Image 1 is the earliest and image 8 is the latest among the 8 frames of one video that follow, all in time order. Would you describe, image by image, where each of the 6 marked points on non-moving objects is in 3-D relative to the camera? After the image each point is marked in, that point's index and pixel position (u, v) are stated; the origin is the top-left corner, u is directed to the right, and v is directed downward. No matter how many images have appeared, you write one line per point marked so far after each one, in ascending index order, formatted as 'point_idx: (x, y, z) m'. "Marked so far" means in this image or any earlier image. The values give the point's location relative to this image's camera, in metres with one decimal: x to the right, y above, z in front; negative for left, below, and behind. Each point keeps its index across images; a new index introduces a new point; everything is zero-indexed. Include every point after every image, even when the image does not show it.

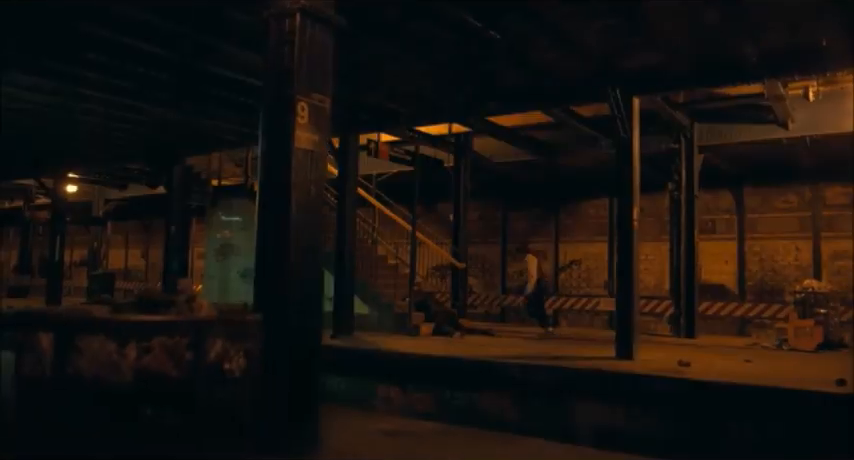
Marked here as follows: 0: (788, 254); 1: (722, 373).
0: (+8.0, -0.5, +17.8) m
1: (+3.6, -1.7, +9.8) m
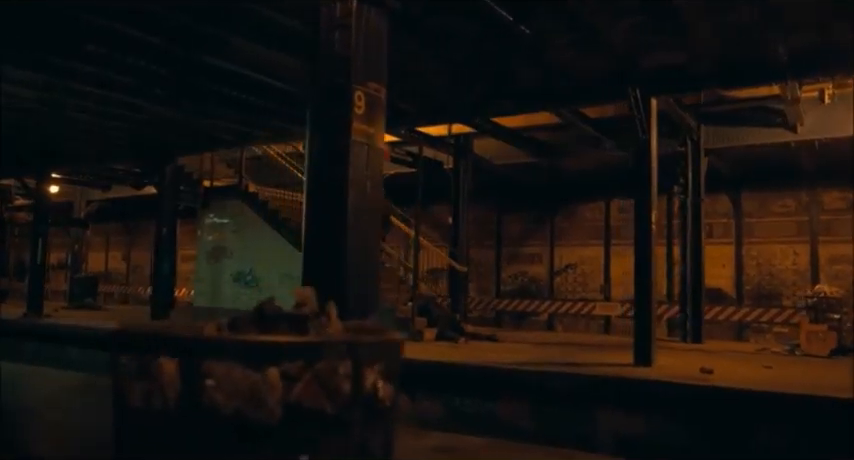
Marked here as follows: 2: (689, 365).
0: (+8.0, -0.6, +17.7) m
1: (+3.8, -1.8, +9.5) m
2: (+3.3, -1.7, +10.1) m
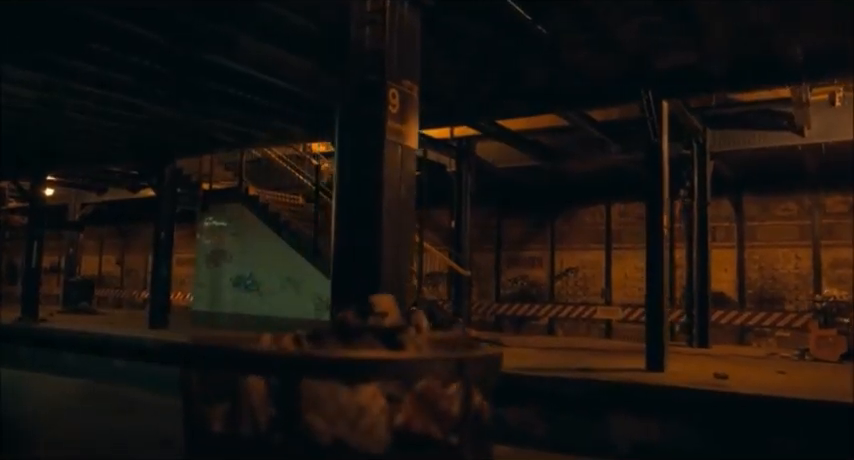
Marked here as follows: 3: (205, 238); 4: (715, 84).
0: (+8.0, -0.7, +17.6) m
1: (+3.9, -1.8, +9.4) m
2: (+3.5, -1.8, +10.0) m
3: (-4.8, -0.2, +17.3) m
4: (+3.4, +1.7, +9.5) m
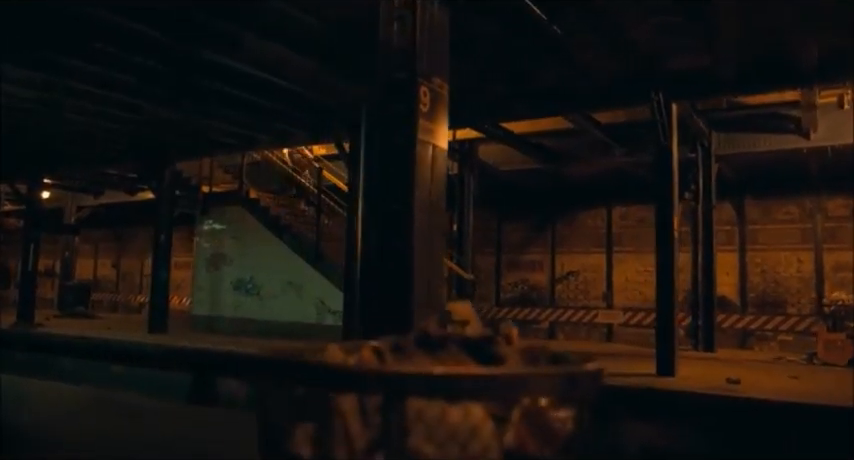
0: (+8.0, -0.8, +17.6) m
1: (+4.0, -1.9, +9.3) m
2: (+3.6, -1.8, +9.9) m
3: (-4.8, -0.3, +17.1) m
4: (+3.5, +1.7, +9.4) m
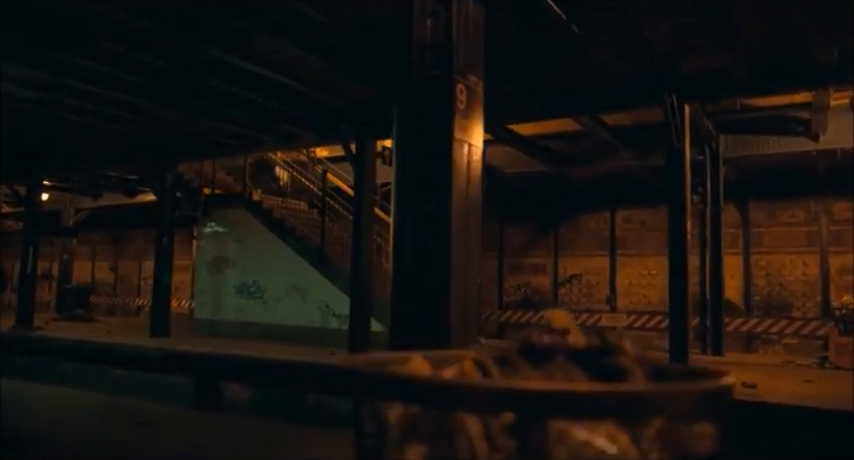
0: (+8.1, -0.8, +17.5) m
1: (+4.1, -1.9, +9.2) m
2: (+3.7, -1.8, +9.8) m
3: (-4.7, -0.3, +17.0) m
4: (+3.6, +1.7, +9.3) m
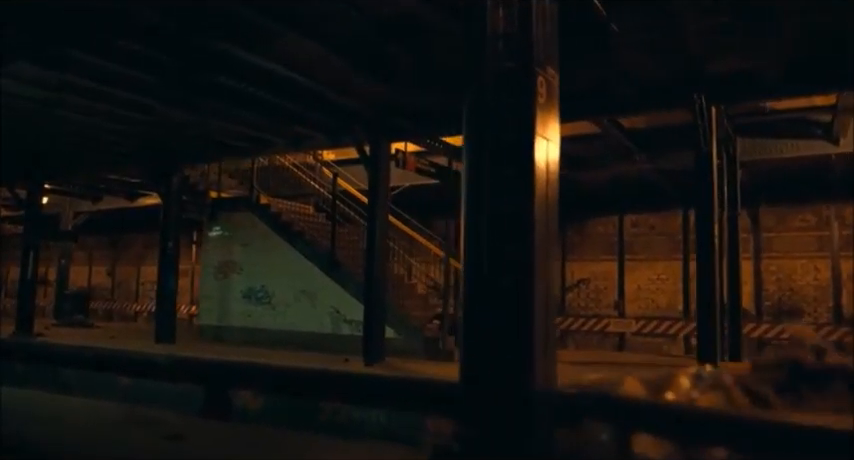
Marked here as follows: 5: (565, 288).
0: (+8.3, -0.9, +17.4) m
1: (+4.4, -1.9, +9.0) m
2: (+4.0, -1.9, +9.6) m
3: (-4.5, -0.4, +16.7) m
4: (+3.9, +1.6, +9.1) m
5: (+3.5, -1.4, +19.8) m
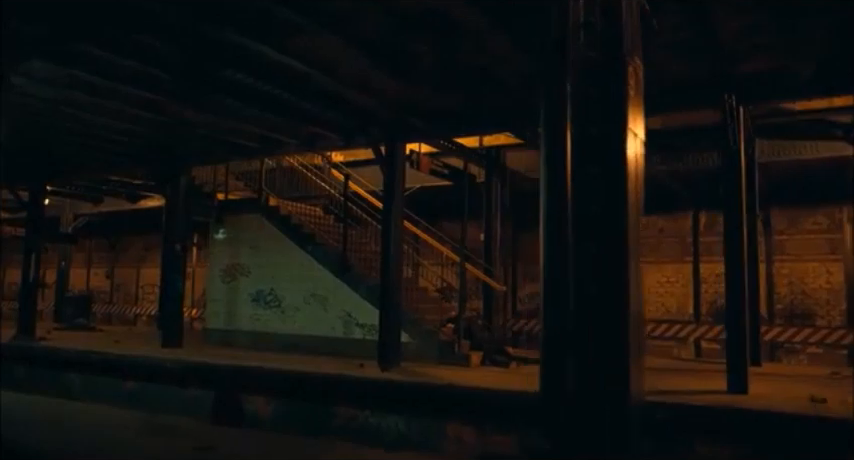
0: (+8.5, -1.0, +17.2) m
1: (+4.7, -2.0, +8.8) m
2: (+4.2, -1.9, +9.4) m
3: (-4.3, -0.4, +16.4) m
4: (+4.2, +1.6, +8.9) m
5: (+3.6, -1.5, +19.6) m
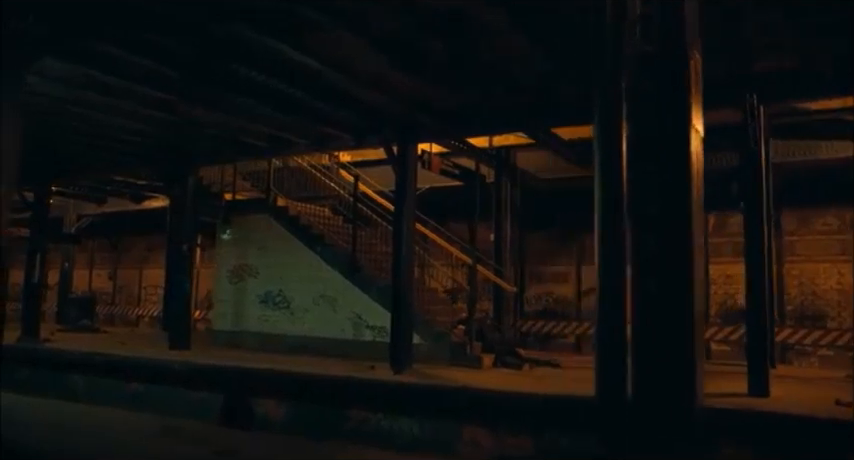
0: (+8.6, -1.0, +17.1) m
1: (+4.9, -2.0, +8.7) m
2: (+4.4, -1.9, +9.2) m
3: (-4.1, -0.5, +16.2) m
4: (+4.4, +1.6, +8.8) m
5: (+3.8, -1.5, +19.5) m
